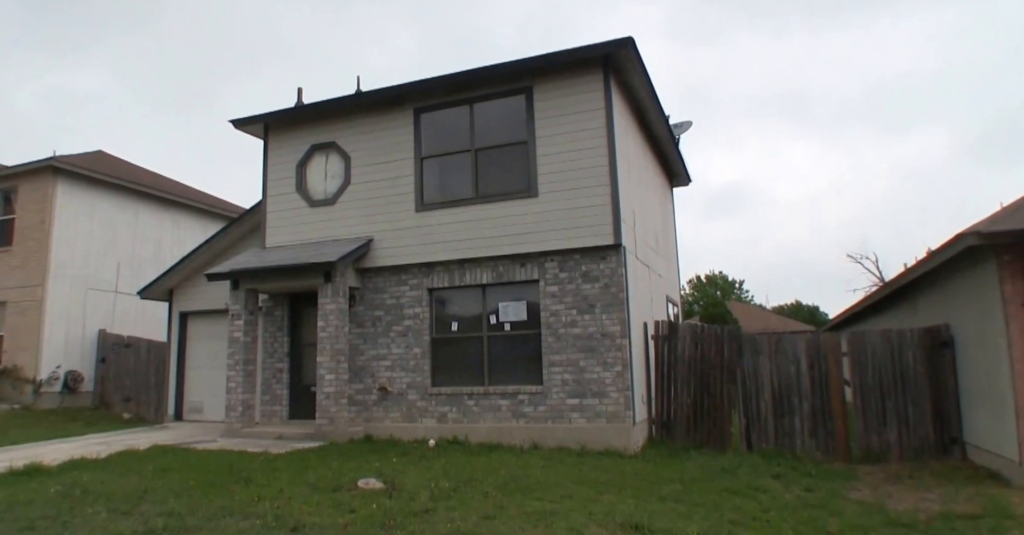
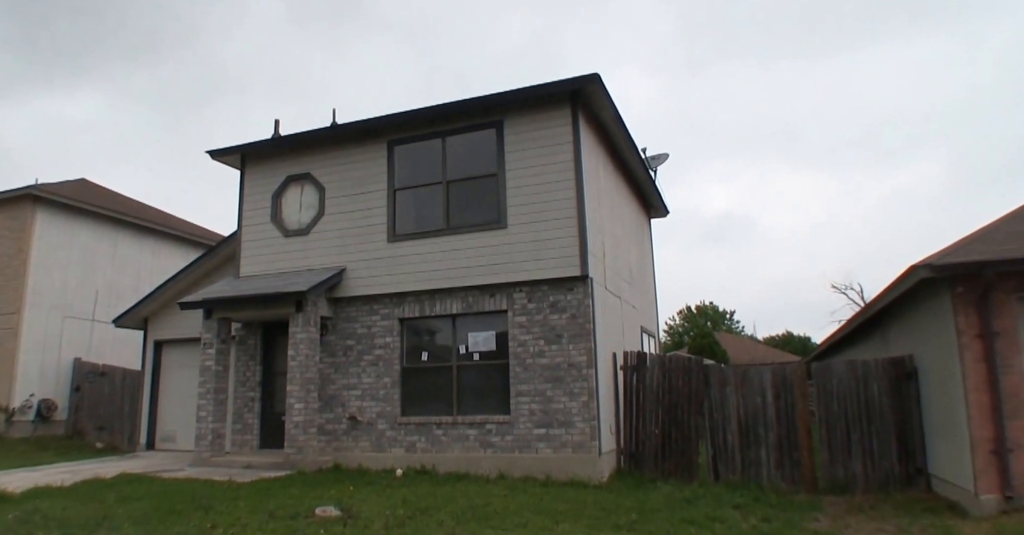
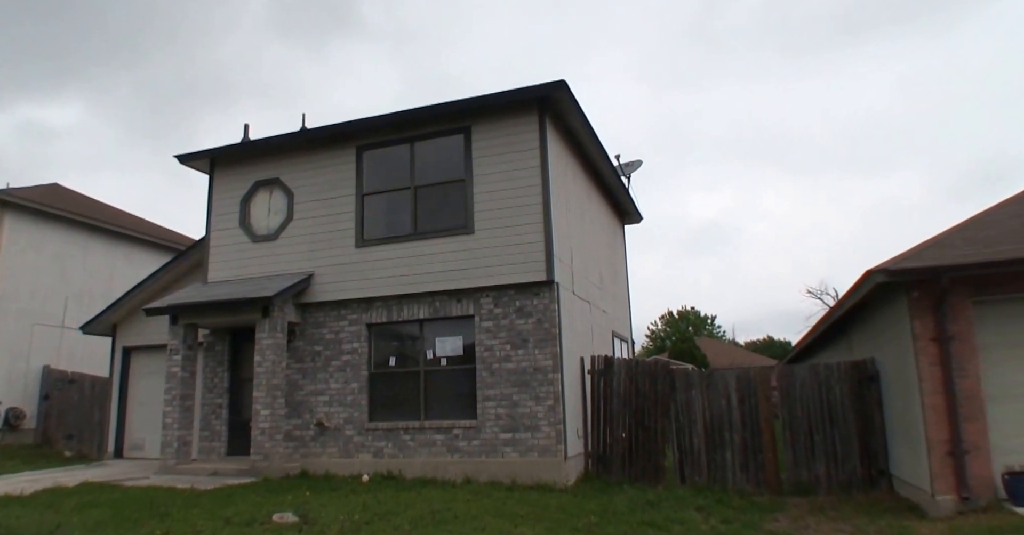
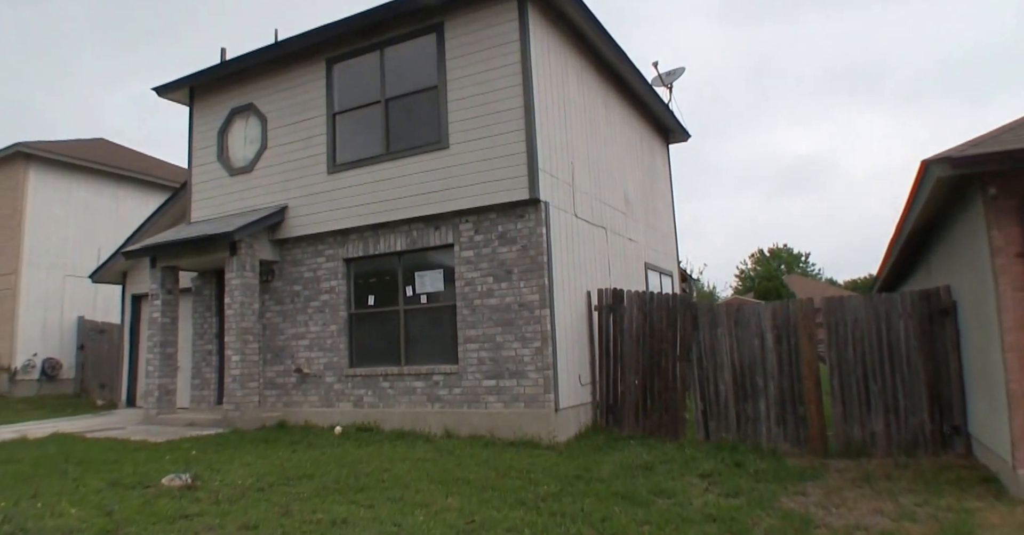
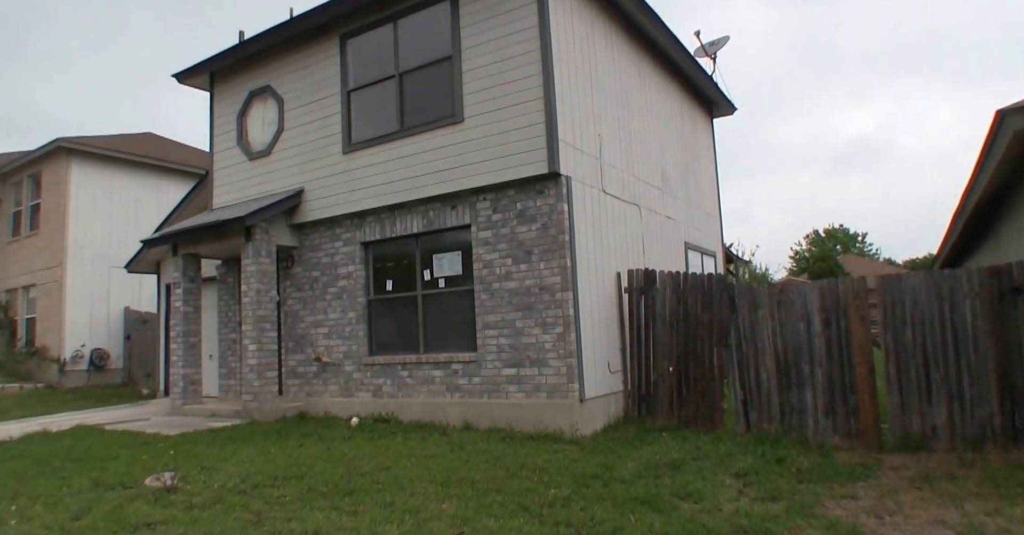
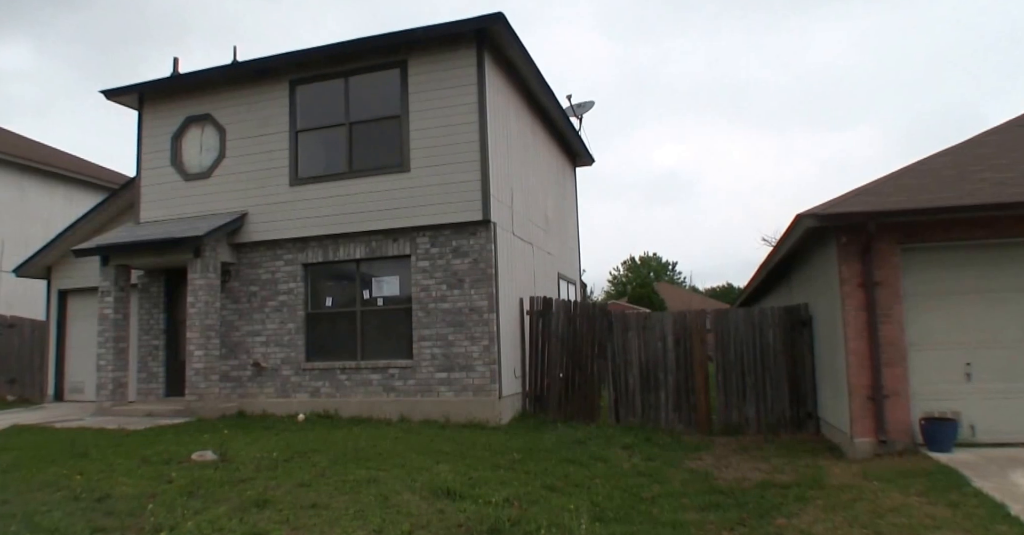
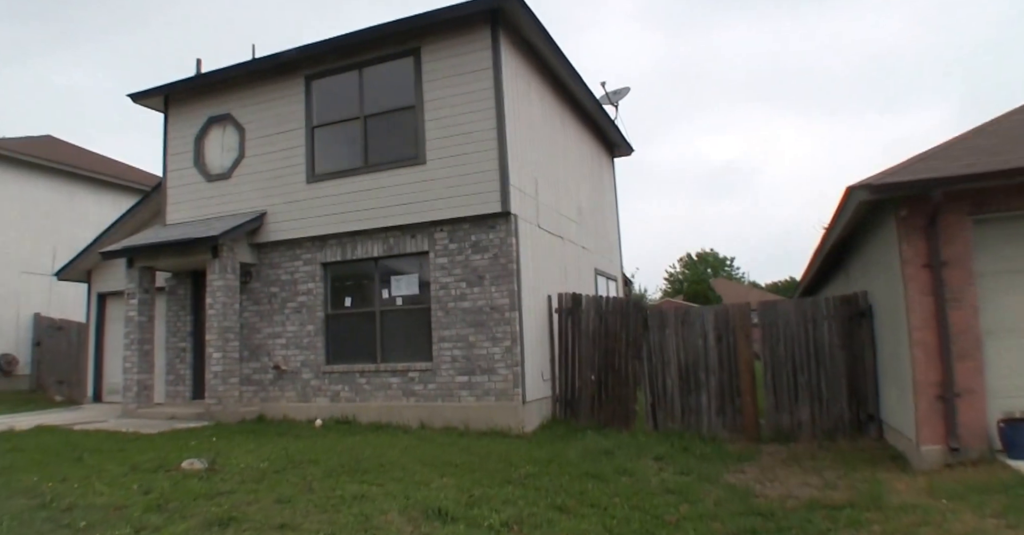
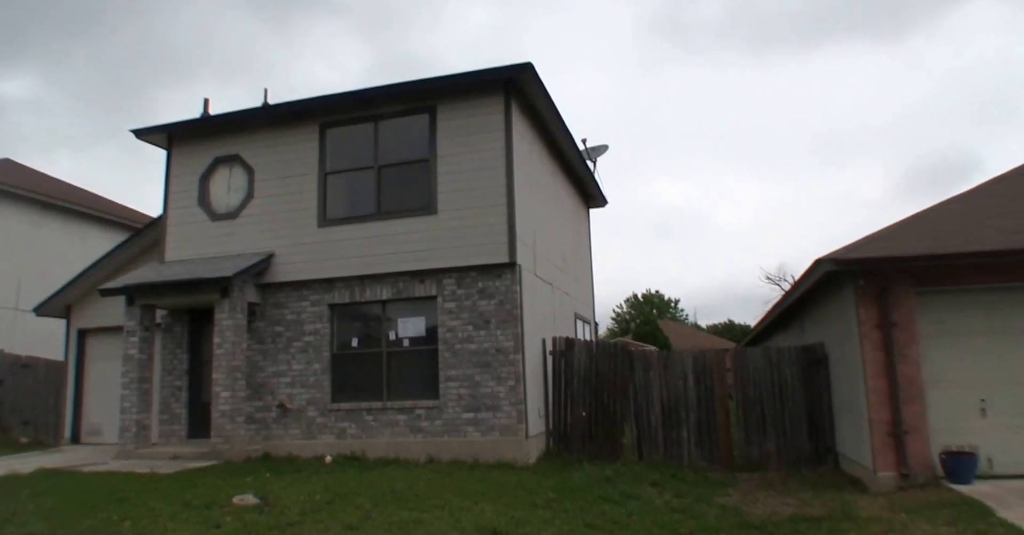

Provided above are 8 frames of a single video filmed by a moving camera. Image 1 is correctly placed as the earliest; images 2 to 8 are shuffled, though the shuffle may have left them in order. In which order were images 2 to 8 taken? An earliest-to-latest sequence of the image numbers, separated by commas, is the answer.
2, 3, 8, 6, 7, 4, 5
